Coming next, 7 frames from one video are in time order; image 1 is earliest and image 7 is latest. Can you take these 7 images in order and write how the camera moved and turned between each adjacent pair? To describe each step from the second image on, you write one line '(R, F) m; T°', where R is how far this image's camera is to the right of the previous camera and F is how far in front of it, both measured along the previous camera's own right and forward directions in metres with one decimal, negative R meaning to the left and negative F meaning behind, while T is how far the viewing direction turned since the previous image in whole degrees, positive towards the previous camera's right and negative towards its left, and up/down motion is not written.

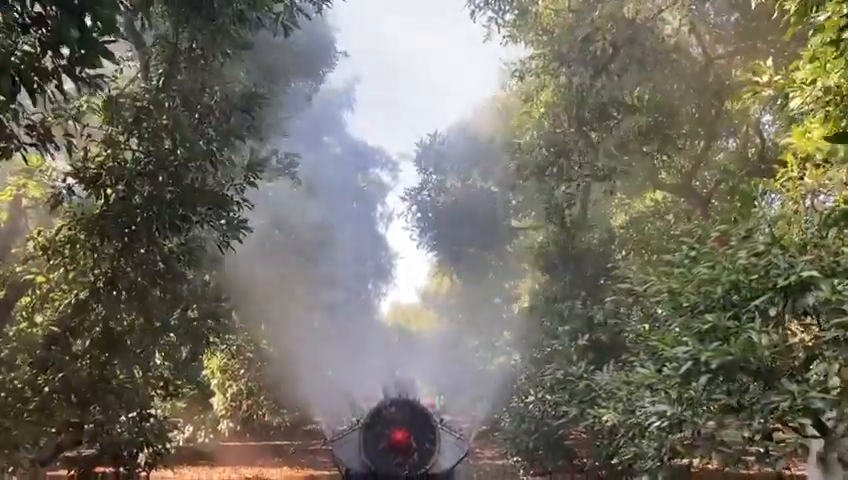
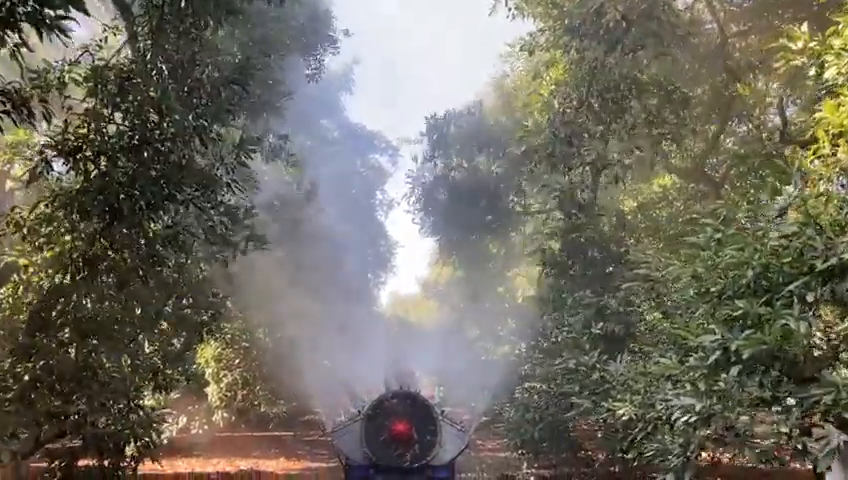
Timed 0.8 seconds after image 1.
(0.0, +0.4) m; 0°
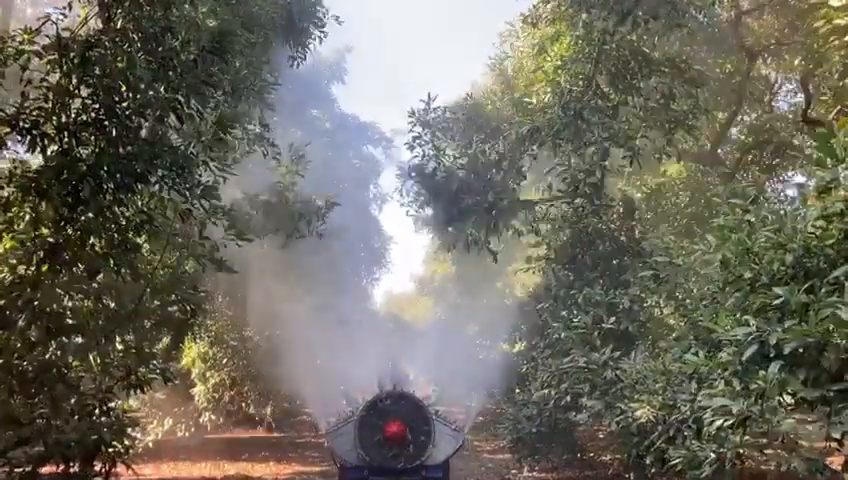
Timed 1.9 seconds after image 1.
(0.0, +0.6) m; 0°
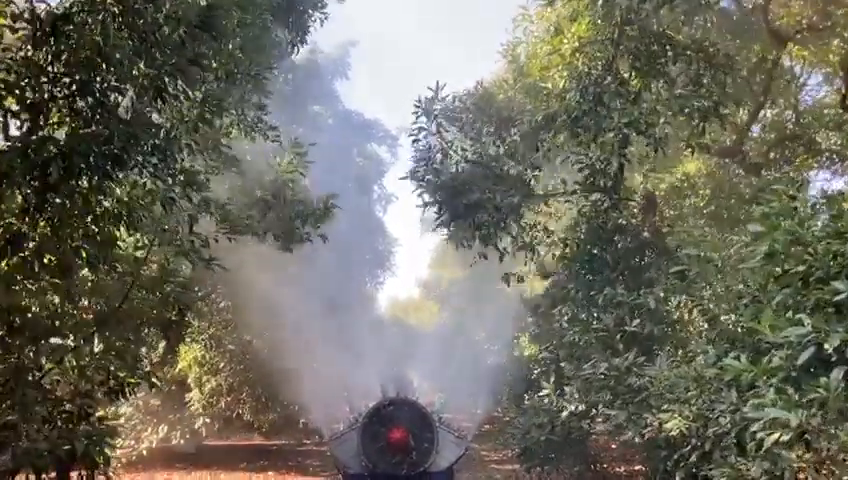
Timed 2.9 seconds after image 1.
(0.0, +0.5) m; 0°
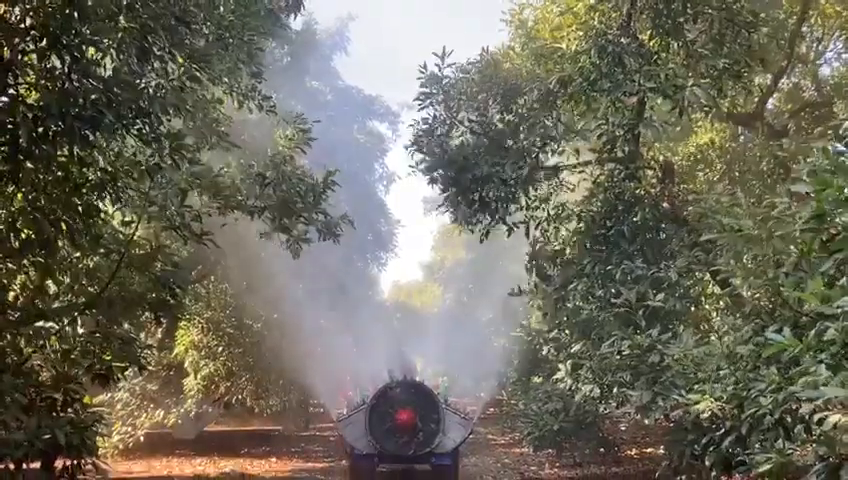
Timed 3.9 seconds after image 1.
(0.0, +0.4) m; 0°
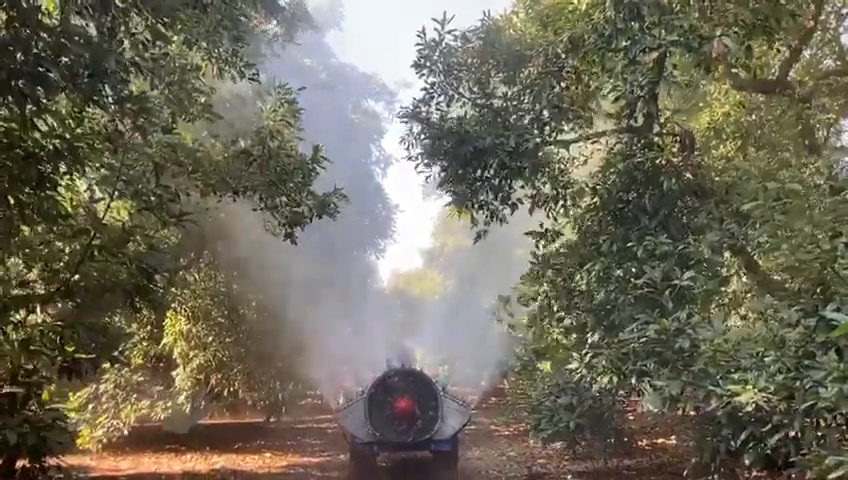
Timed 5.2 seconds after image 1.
(0.0, +0.6) m; 0°
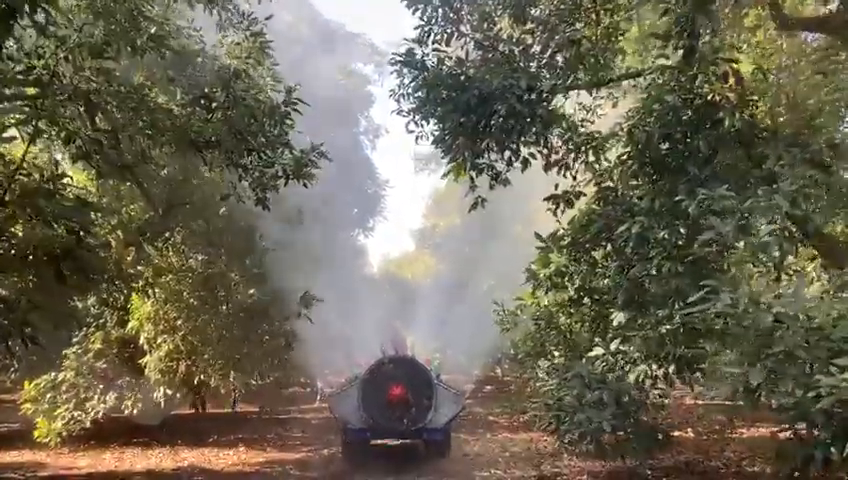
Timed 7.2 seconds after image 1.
(0.0, +1.1) m; +1°
